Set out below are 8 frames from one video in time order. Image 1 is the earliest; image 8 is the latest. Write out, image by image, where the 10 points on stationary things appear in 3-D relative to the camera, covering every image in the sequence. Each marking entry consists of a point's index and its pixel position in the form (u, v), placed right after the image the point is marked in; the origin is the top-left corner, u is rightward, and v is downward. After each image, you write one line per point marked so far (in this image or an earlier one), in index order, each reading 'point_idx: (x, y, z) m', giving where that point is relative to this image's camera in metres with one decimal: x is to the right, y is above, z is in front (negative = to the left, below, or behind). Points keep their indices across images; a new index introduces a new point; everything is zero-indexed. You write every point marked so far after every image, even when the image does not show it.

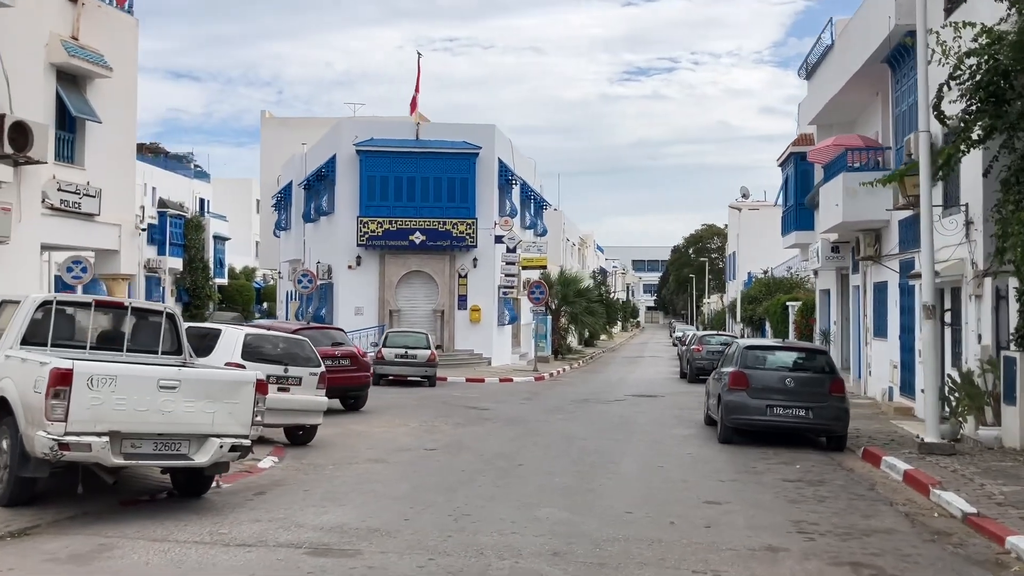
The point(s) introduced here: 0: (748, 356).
0: (+3.6, -1.0, +14.5) m
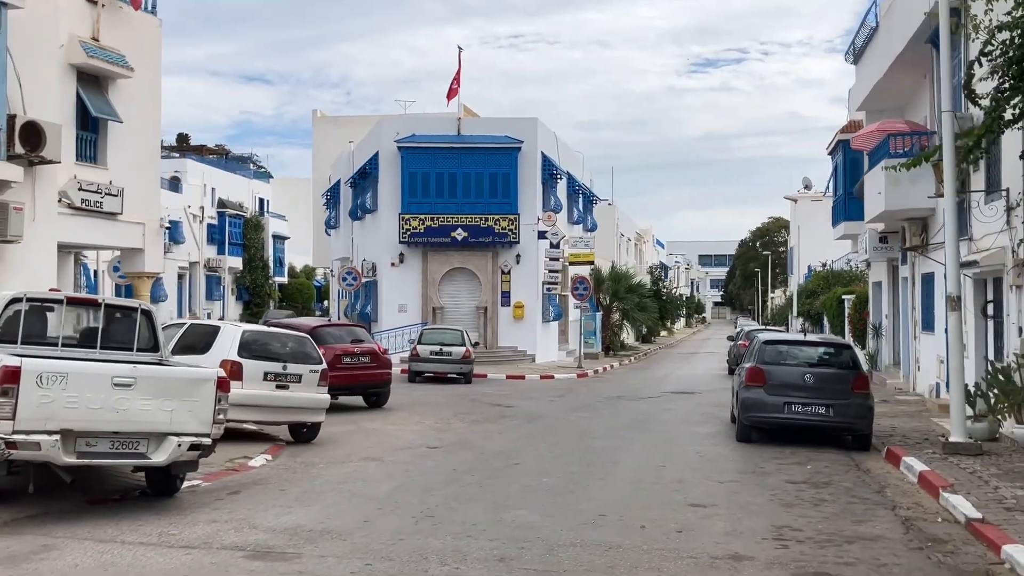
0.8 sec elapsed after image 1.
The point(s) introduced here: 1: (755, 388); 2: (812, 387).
0: (+3.7, -0.9, +13.9) m
1: (+3.4, -1.4, +13.6) m
2: (+4.2, -1.4, +13.3) m
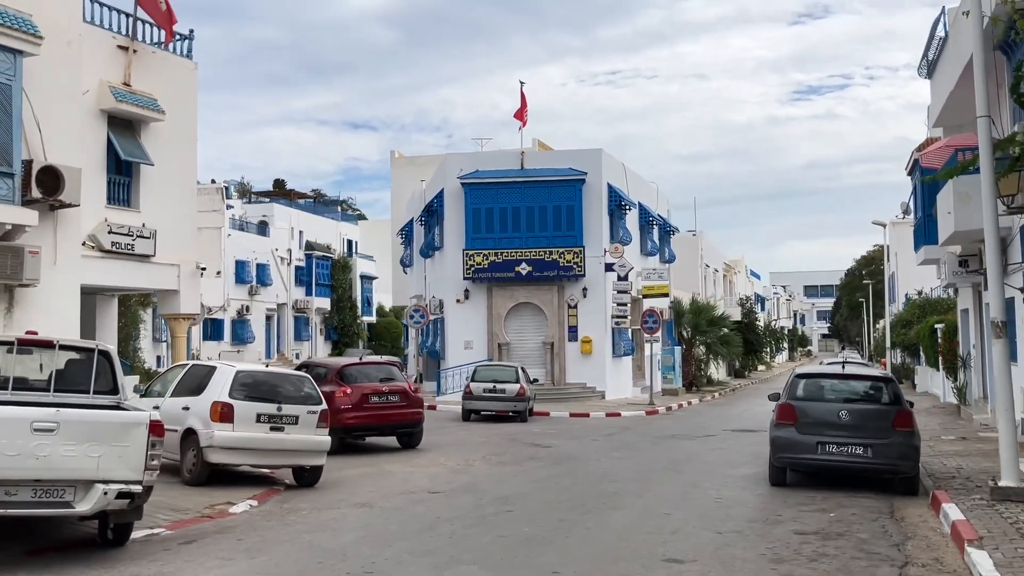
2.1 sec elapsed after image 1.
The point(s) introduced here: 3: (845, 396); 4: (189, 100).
0: (+3.9, -1.3, +12.7) m
1: (+3.6, -1.8, +12.5) m
2: (+4.3, -1.7, +12.1) m
3: (+4.4, -1.4, +12.4) m
4: (-6.5, +3.8, +19.2) m
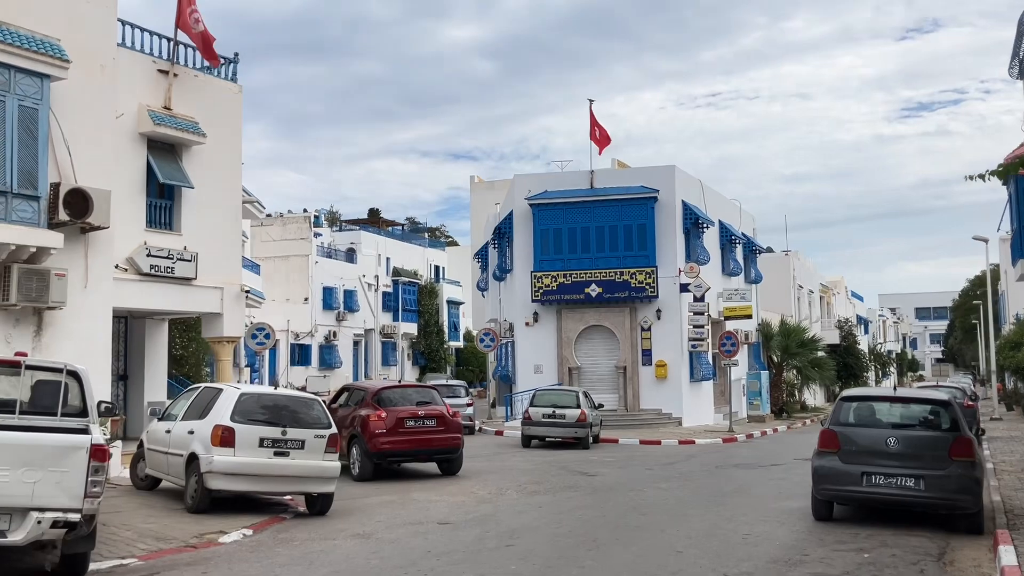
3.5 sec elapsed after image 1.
0: (+4.1, -1.5, +11.5) m
1: (+3.7, -2.0, +11.3) m
2: (+4.4, -1.9, +10.9) m
3: (+4.5, -1.6, +11.2) m
4: (-5.6, +3.3, +19.2) m
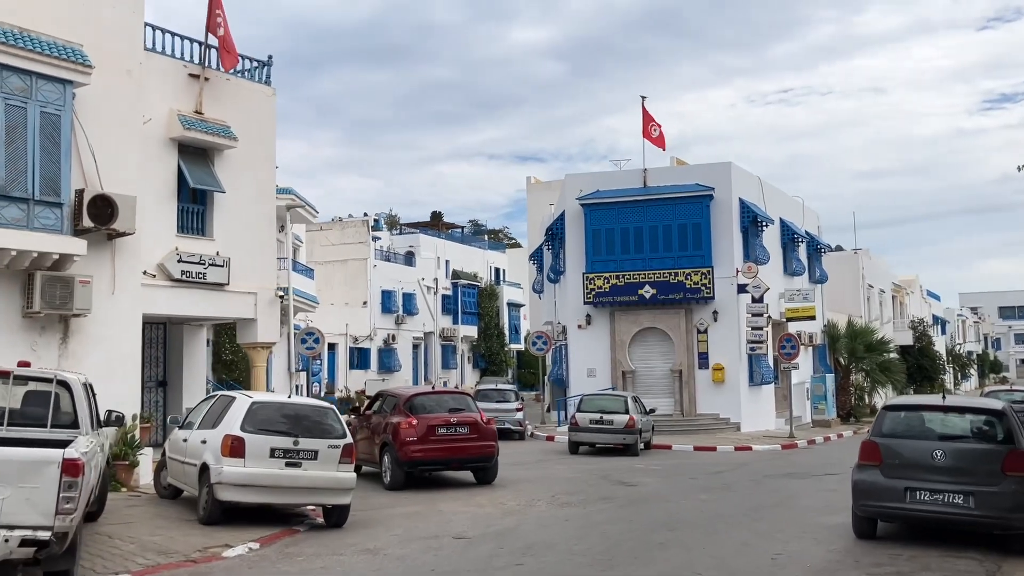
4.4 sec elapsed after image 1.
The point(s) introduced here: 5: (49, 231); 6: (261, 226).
0: (+4.2, -1.5, +10.7) m
1: (+3.9, -2.0, +10.4) m
2: (+4.5, -1.9, +10.0) m
3: (+4.7, -1.6, +10.3) m
4: (-4.9, +3.2, +19.0) m
5: (-6.7, +0.8, +13.7) m
6: (-4.9, +1.2, +18.7) m
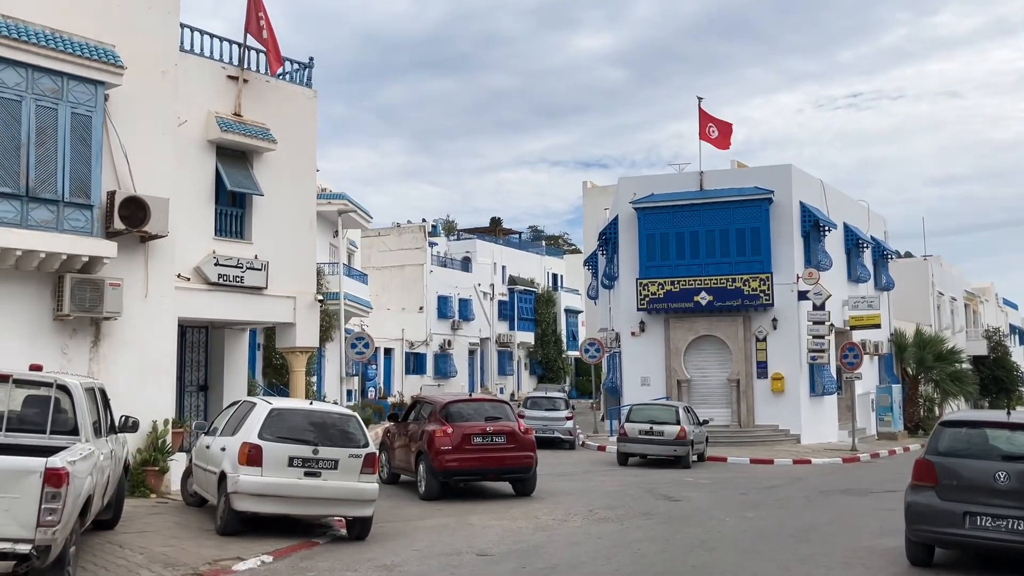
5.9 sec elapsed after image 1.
0: (+4.5, -1.5, +9.8) m
1: (+4.1, -2.0, +9.6) m
2: (+4.7, -1.9, +9.1) m
3: (+4.9, -1.6, +9.4) m
4: (-4.0, +3.2, +18.8) m
5: (-6.2, +0.8, +13.6) m
6: (-4.1, +1.1, +18.5) m
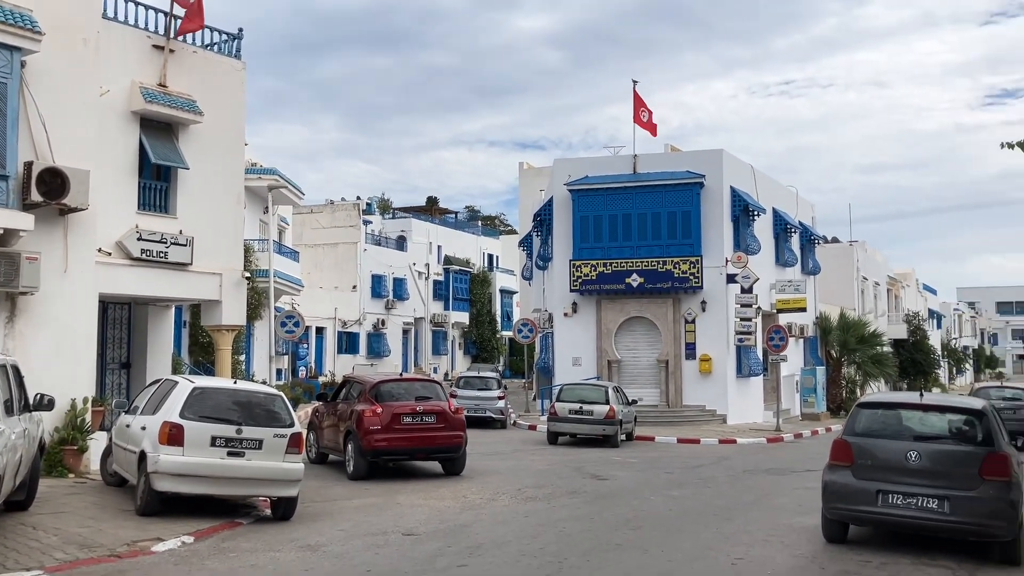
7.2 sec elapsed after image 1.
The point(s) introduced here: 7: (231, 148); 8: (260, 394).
0: (+3.7, -1.4, +10.1) m
1: (+3.4, -1.9, +9.9) m
2: (+4.0, -1.8, +9.4) m
3: (+4.2, -1.5, +9.7) m
4: (-5.3, +3.6, +18.4) m
5: (-7.1, +1.1, +13.1) m
6: (-5.4, +1.6, +18.1) m
7: (-5.4, +2.7, +18.3) m
8: (-3.1, -1.3, +11.5) m
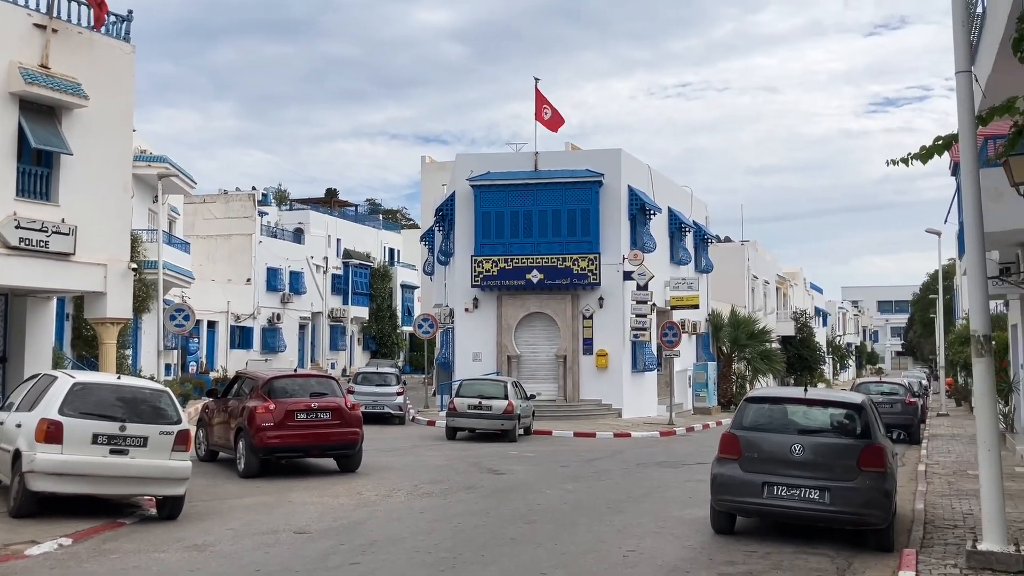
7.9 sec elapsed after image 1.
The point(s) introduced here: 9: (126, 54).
0: (+2.6, -1.4, +10.4) m
1: (+2.3, -1.8, +10.1) m
2: (+3.0, -1.8, +9.7) m
3: (+3.1, -1.5, +10.1) m
4: (-7.2, +3.8, +17.7) m
5: (-8.5, +1.3, +12.2) m
6: (-7.3, +1.7, +17.4) m
7: (-7.2, +2.8, +17.6) m
8: (-4.3, -1.2, +11.1) m
9: (-7.2, +4.4, +17.8) m
